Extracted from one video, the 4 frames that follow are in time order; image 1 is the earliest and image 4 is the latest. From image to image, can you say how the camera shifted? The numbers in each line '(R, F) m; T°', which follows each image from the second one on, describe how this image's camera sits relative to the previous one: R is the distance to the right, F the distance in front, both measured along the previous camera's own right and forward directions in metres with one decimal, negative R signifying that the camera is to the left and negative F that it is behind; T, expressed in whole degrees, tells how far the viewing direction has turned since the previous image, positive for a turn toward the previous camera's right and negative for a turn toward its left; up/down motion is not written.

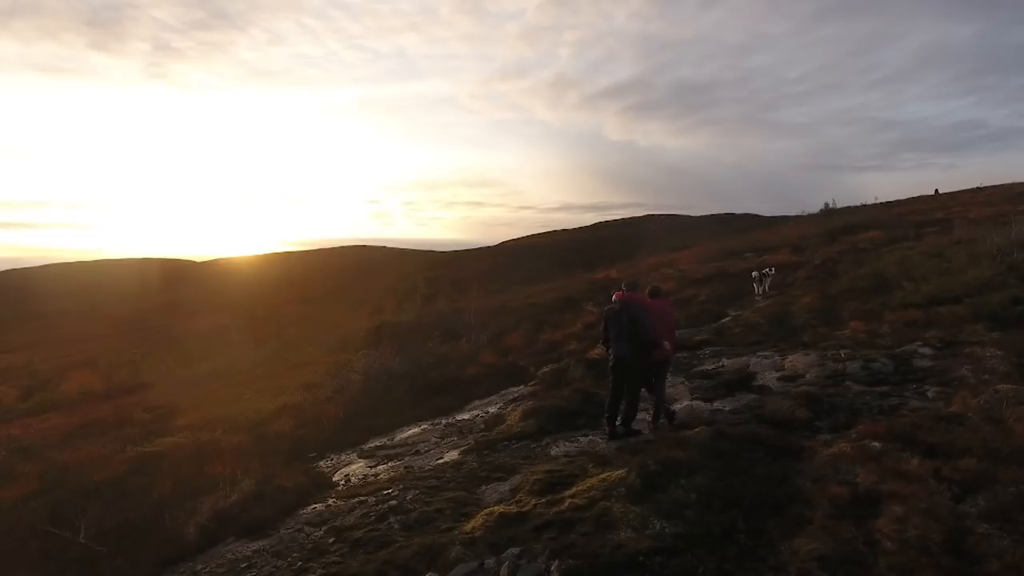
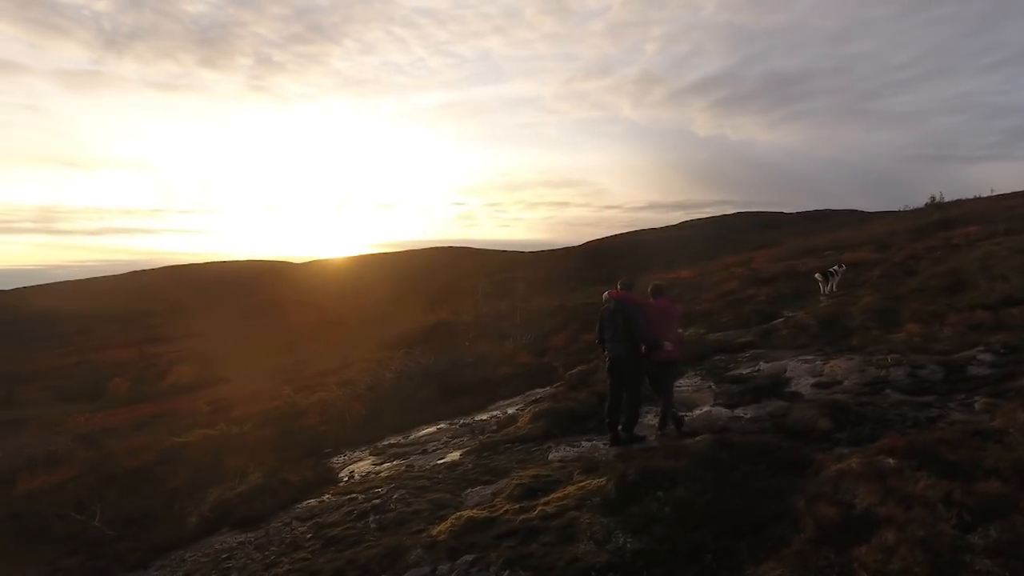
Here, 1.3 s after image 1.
(+1.7, +0.5) m; -8°
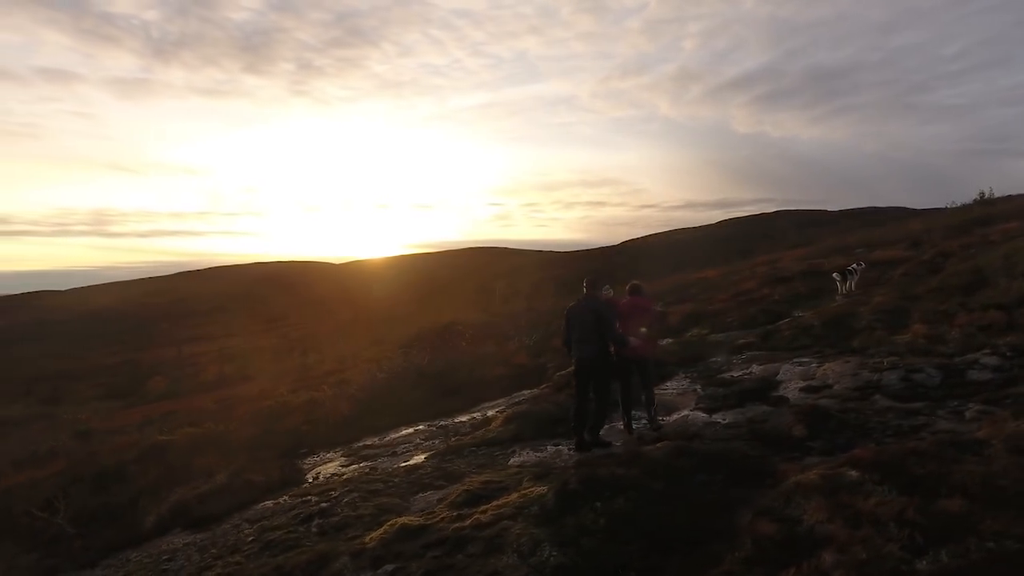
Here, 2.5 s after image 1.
(+1.5, +0.5) m; -3°
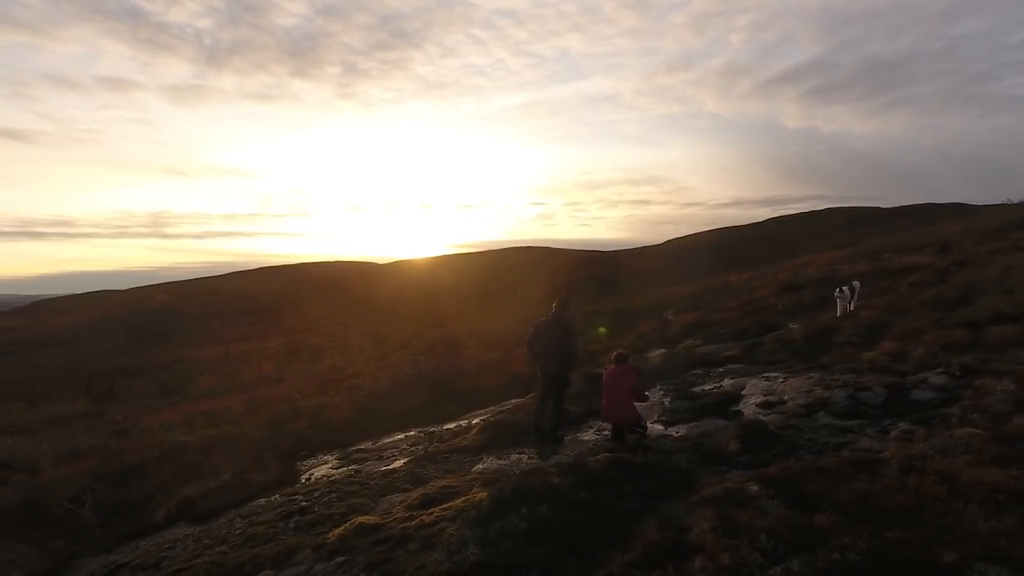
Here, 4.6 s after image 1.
(+1.6, -1.1) m; -4°
